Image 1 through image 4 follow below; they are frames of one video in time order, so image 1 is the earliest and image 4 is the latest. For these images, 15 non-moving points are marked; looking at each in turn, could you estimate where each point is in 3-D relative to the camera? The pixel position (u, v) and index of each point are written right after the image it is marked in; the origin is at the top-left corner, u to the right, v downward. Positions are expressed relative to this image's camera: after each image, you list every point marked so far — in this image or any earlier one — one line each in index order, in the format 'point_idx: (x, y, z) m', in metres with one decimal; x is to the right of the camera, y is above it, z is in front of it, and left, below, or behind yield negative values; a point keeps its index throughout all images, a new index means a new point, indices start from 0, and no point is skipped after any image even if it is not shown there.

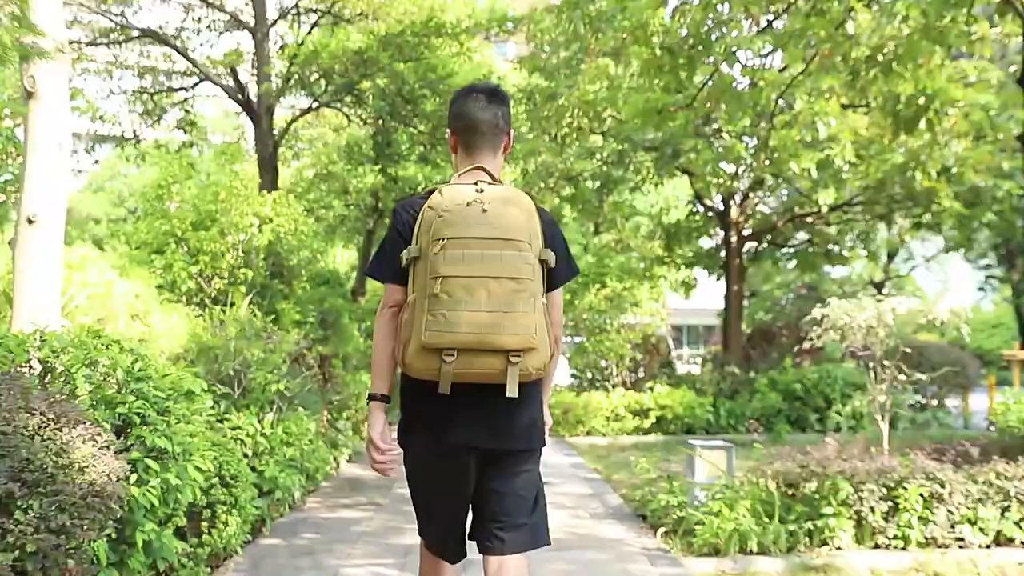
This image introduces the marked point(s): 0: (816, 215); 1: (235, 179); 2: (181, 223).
0: (+4.3, +1.0, +13.4) m
1: (-2.3, +0.9, +7.8) m
2: (-2.6, +0.5, +7.4) m
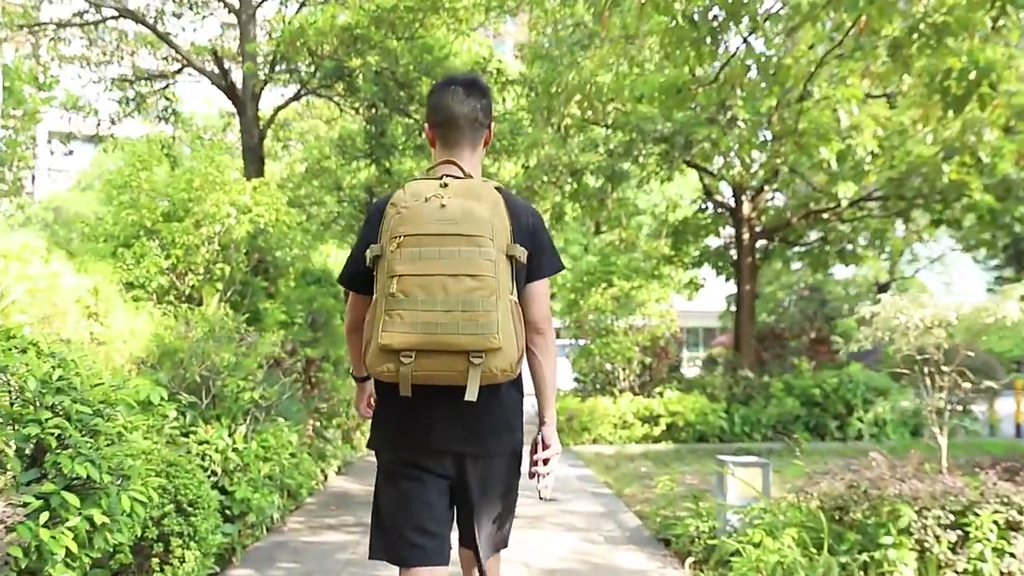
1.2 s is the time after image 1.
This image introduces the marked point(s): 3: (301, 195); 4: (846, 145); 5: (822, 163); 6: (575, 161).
0: (+4.3, +1.0, +12.7) m
1: (-2.3, +0.9, +7.1) m
2: (-2.6, +0.5, +6.7) m
3: (-2.7, +1.2, +12.3) m
4: (+3.4, +1.5, +9.7) m
5: (+3.4, +1.4, +10.4) m
6: (+0.8, +1.6, +11.9) m
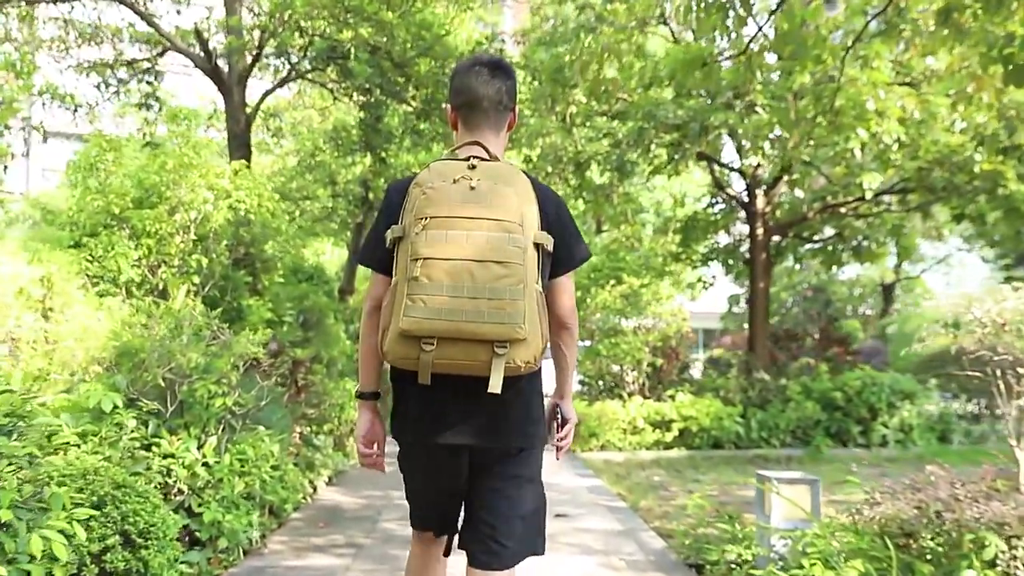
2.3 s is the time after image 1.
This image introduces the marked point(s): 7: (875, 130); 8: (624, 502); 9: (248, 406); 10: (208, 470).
0: (+4.3, +1.1, +12.1) m
1: (-2.2, +1.0, +6.5) m
2: (-2.5, +0.6, +6.1) m
3: (-2.7, +1.2, +11.7) m
4: (+3.5, +1.5, +9.1) m
5: (+3.4, +1.4, +9.8) m
6: (+0.8, +1.6, +11.3) m
7: (+3.5, +1.5, +9.1) m
8: (+0.8, -1.6, +7.0) m
9: (-1.4, -0.6, +4.9) m
10: (-1.4, -0.8, +4.2) m
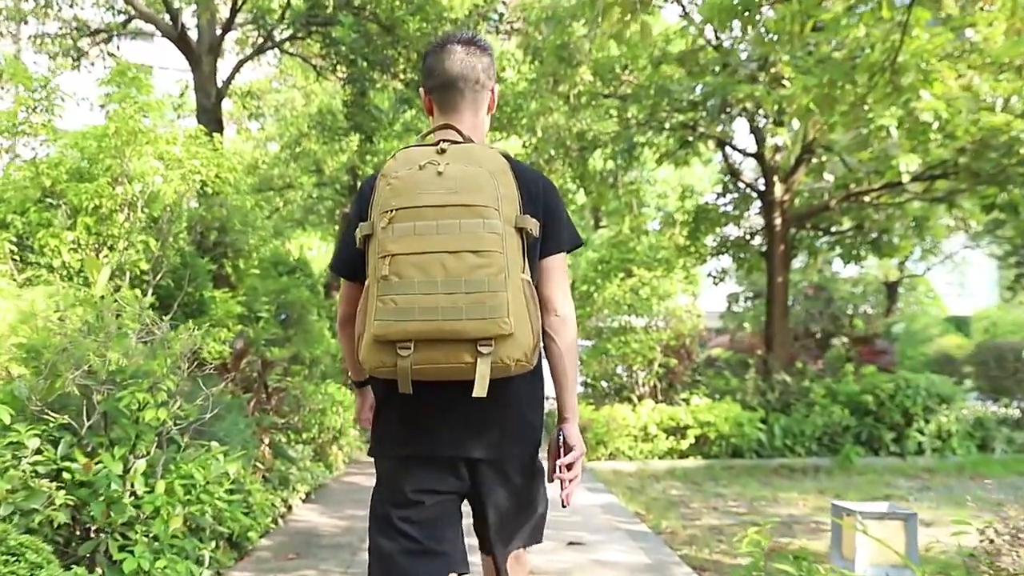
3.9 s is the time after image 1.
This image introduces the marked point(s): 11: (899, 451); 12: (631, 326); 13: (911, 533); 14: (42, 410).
0: (+4.3, +1.1, +11.3) m
1: (-2.2, +1.0, +5.6) m
2: (-2.5, +0.6, +5.2) m
3: (-2.7, +1.3, +10.7) m
4: (+3.5, +1.6, +8.2) m
5: (+3.4, +1.5, +8.9) m
6: (+0.8, +1.7, +10.4) m
7: (+3.5, +1.6, +8.2) m
8: (+0.8, -1.5, +6.1) m
9: (-1.3, -0.5, +3.9) m
10: (-1.3, -0.7, +3.3) m
11: (+4.0, -1.7, +9.9) m
12: (+1.5, -0.5, +12.4) m
13: (+1.4, -0.9, +3.3) m
14: (-1.6, -0.4, +3.3) m
